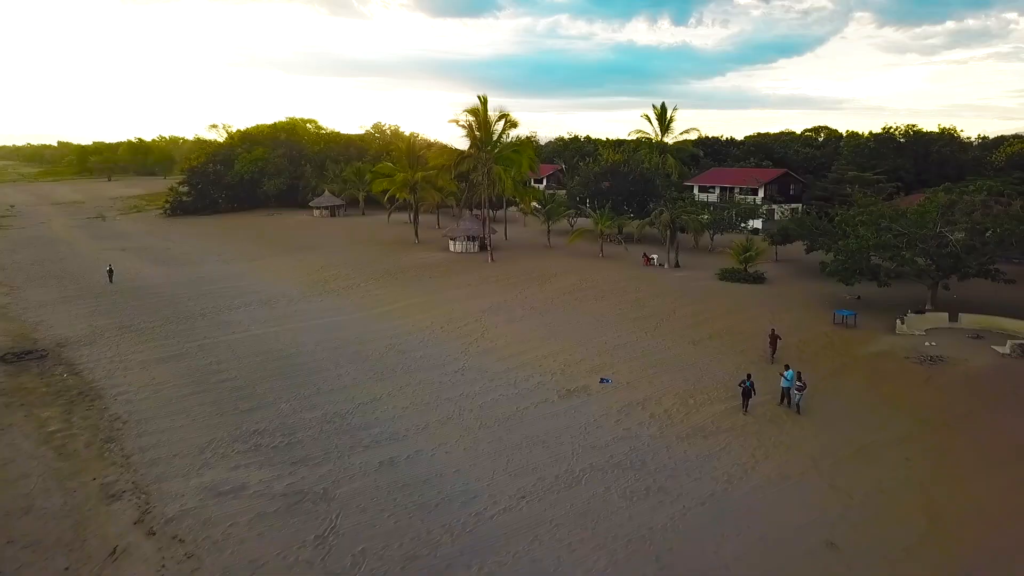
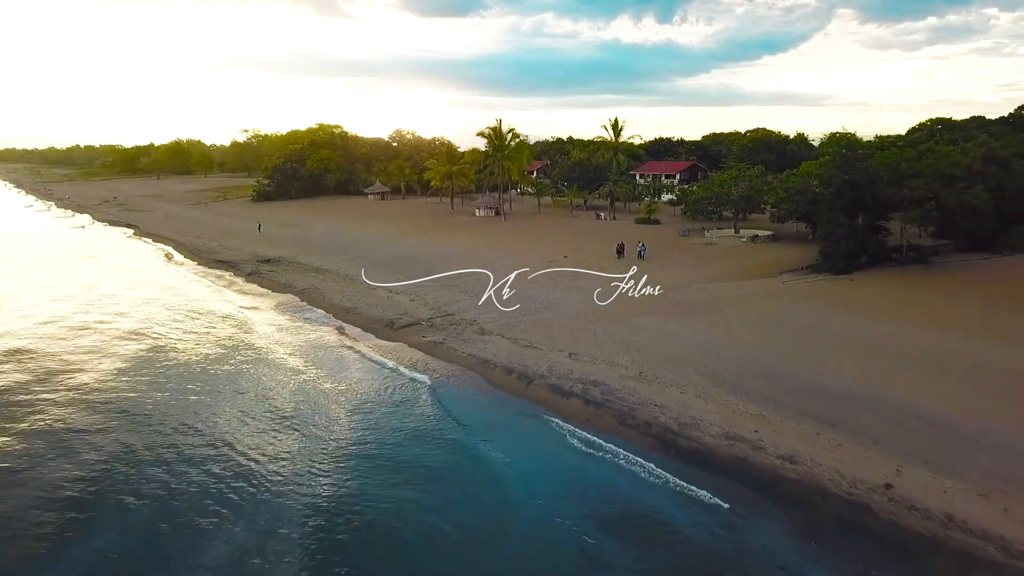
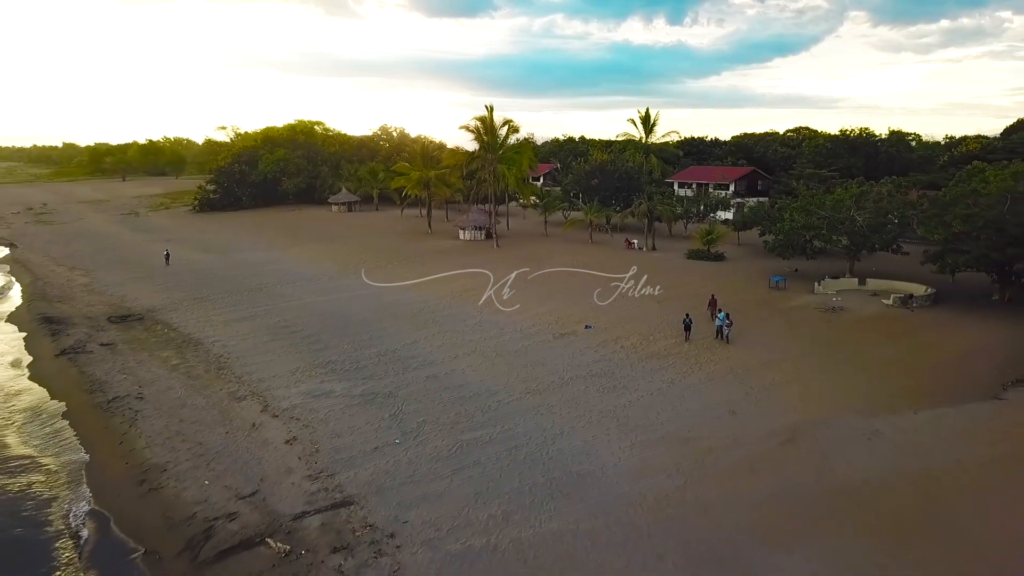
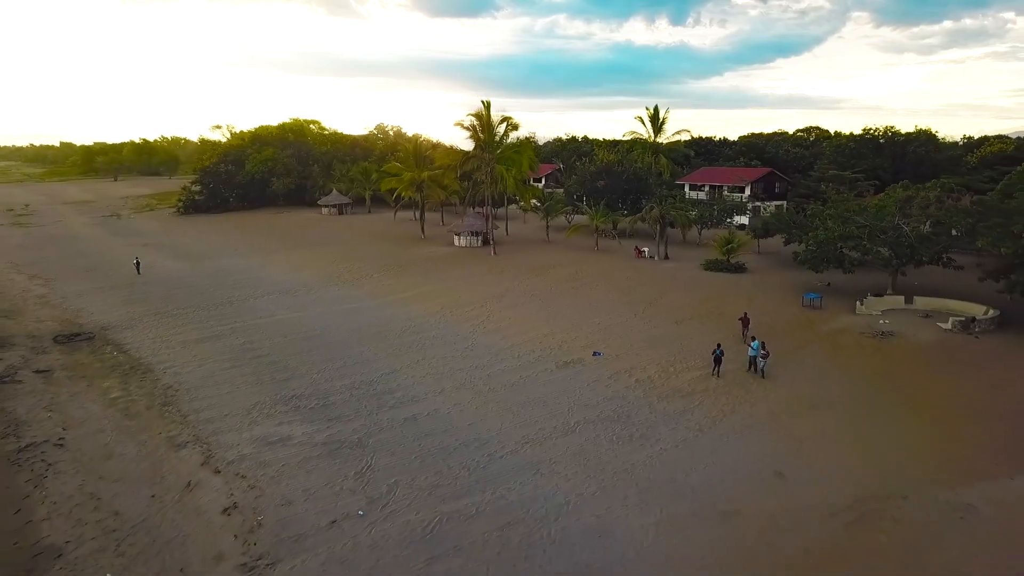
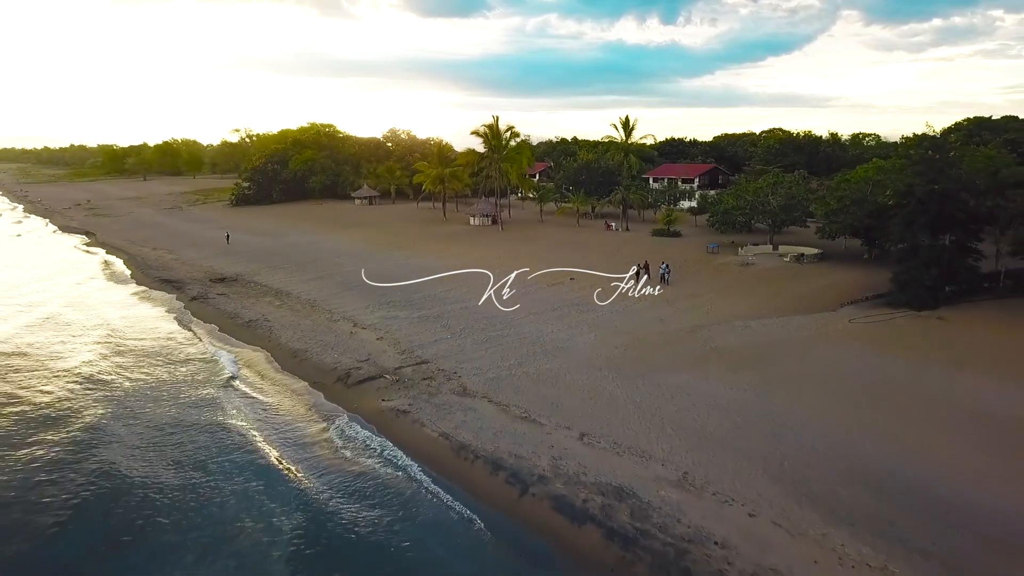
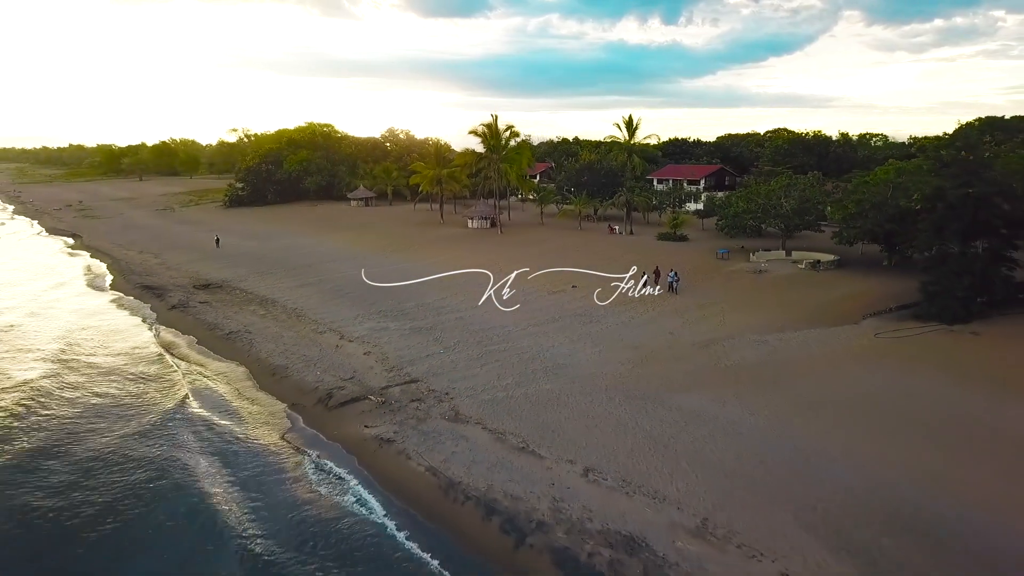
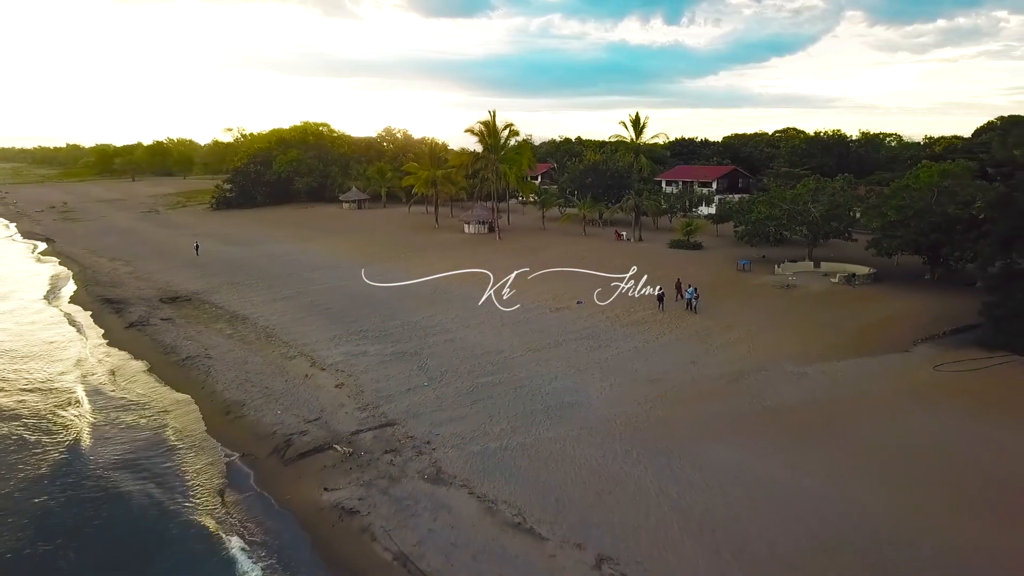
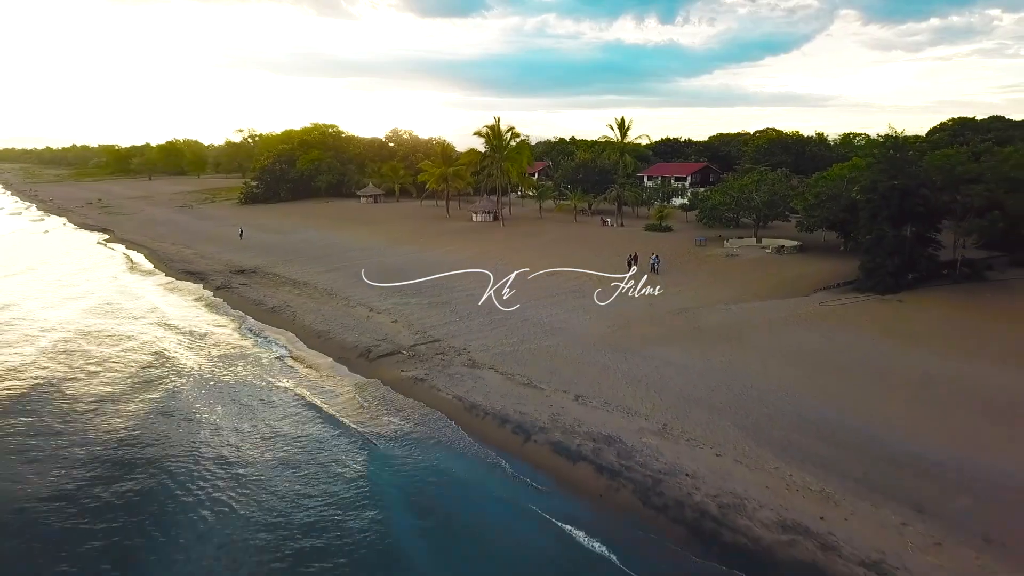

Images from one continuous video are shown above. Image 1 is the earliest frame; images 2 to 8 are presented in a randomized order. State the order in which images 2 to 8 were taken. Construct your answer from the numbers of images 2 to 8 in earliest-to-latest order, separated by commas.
4, 3, 7, 6, 5, 8, 2
